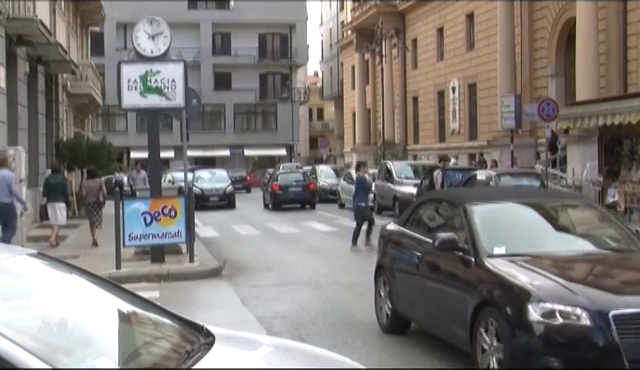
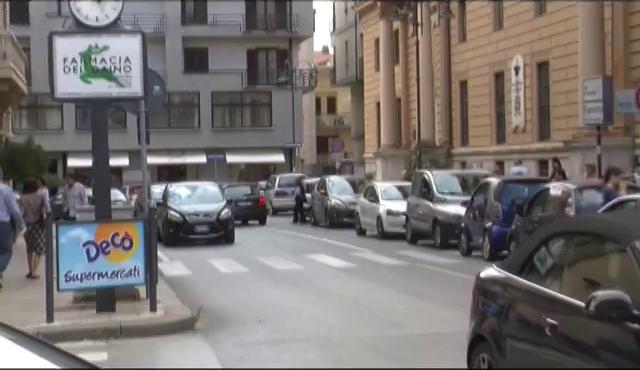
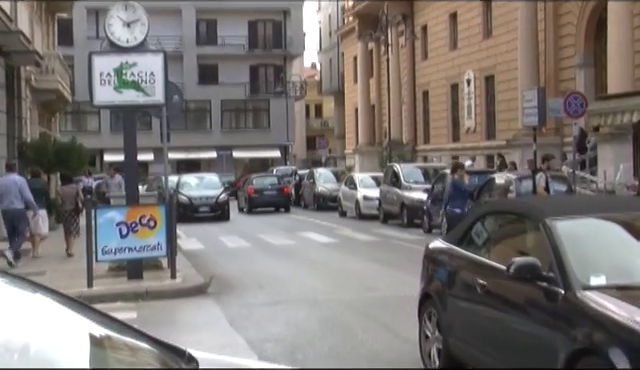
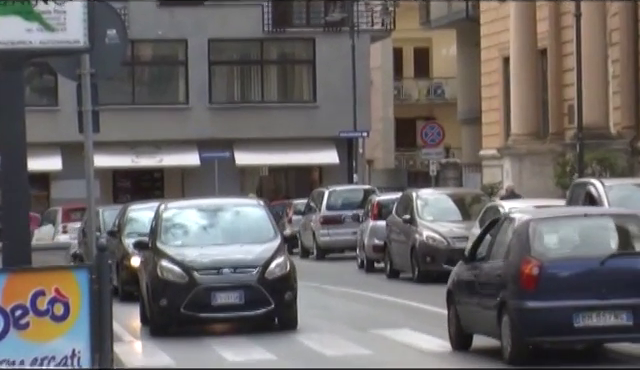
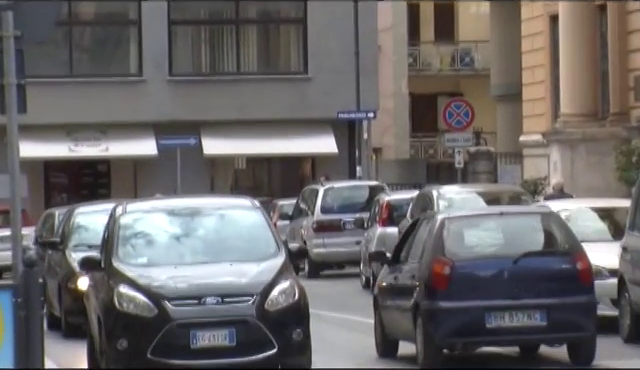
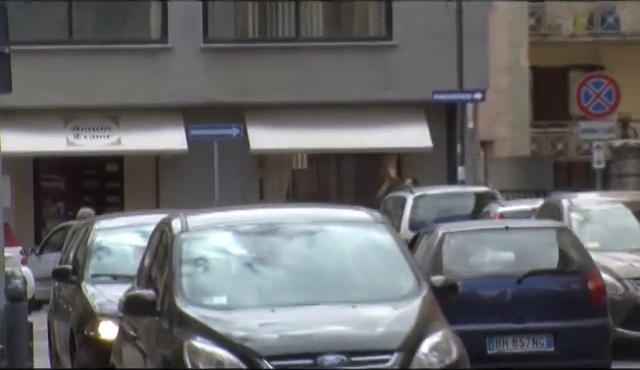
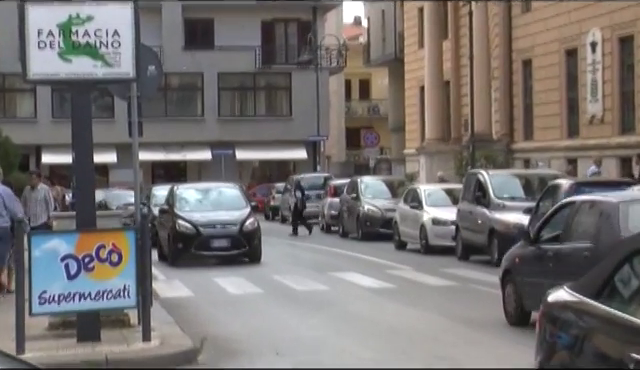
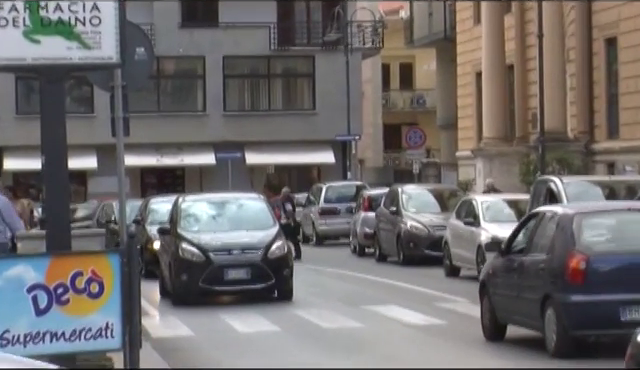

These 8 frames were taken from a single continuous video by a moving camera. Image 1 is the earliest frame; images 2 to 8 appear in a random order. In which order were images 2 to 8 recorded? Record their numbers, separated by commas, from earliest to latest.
3, 2, 7, 8, 4, 5, 6
